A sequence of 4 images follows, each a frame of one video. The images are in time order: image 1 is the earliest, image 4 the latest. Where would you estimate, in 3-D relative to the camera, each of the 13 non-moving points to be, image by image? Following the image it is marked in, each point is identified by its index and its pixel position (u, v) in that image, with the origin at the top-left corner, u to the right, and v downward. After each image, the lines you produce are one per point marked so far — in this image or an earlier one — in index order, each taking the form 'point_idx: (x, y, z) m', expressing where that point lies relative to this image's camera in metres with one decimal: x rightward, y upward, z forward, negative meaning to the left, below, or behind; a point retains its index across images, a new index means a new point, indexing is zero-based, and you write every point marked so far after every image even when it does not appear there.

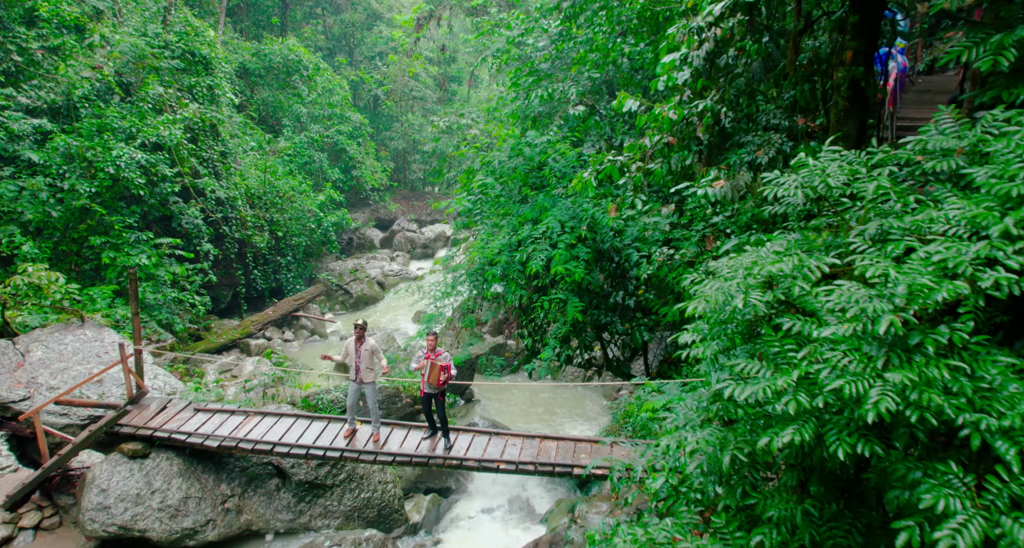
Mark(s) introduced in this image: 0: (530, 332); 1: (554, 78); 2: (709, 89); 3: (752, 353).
0: (+0.3, -0.8, +8.3) m
1: (+0.7, +3.1, +8.8) m
2: (+1.5, +1.4, +4.1) m
3: (+1.0, -0.3, +2.3) m
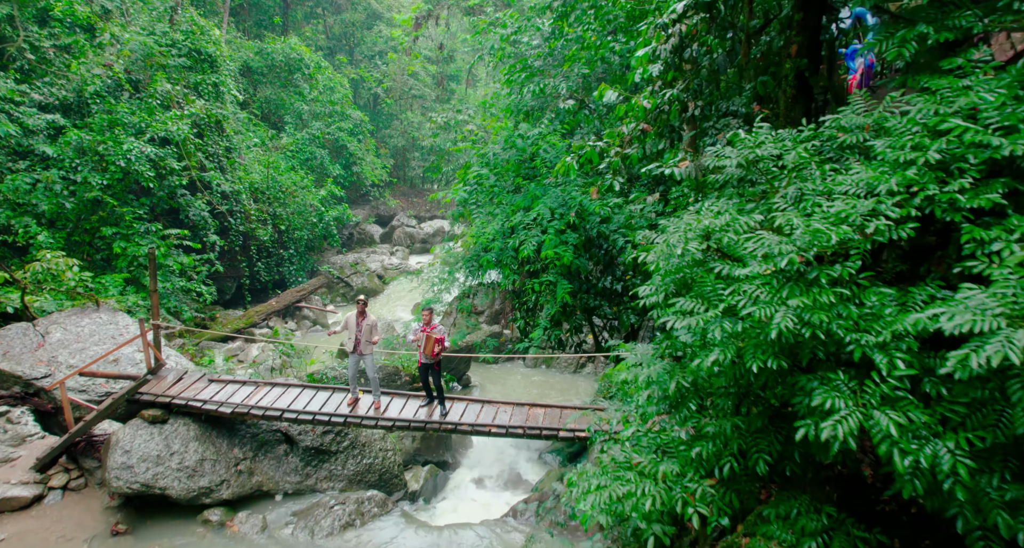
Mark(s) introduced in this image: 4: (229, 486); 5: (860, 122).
0: (+0.2, -0.6, +8.8) m
1: (+0.6, +3.3, +9.3) m
2: (+1.4, +1.6, +4.6) m
3: (+0.9, -0.1, +2.8) m
4: (-3.0, -2.3, +6.0) m
5: (+1.8, +0.8, +2.9) m
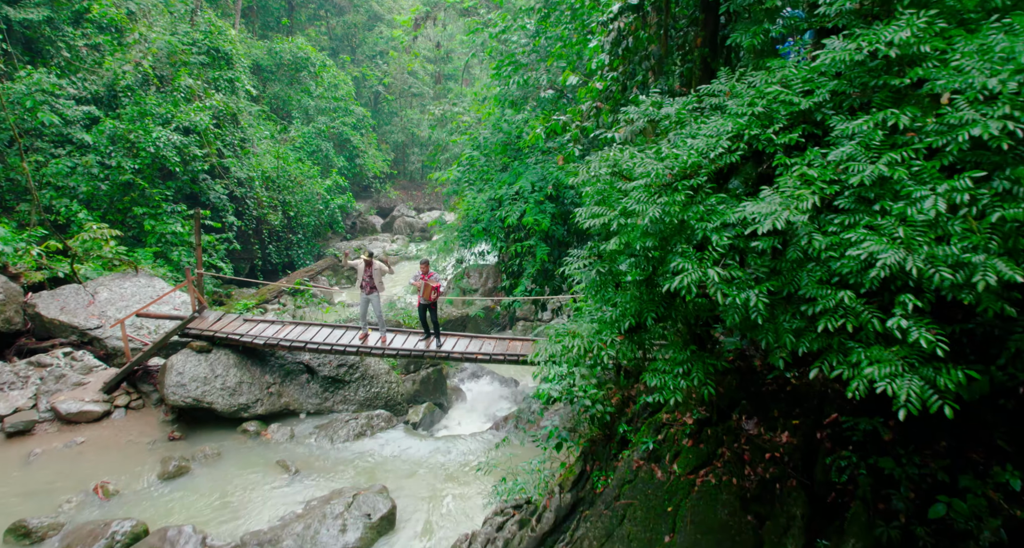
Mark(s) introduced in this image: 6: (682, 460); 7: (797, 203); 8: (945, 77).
0: (0.0, 0.0, +10.0) m
1: (+0.3, +3.9, +10.5) m
2: (+1.1, +2.2, +5.9) m
3: (+0.7, +0.5, +4.1) m
4: (-3.3, -1.7, +7.3) m
5: (+1.6, +1.4, +4.2) m
6: (+1.6, -1.7, +5.2) m
7: (+1.7, +0.4, +3.4) m
8: (+2.6, +1.2, +3.3) m
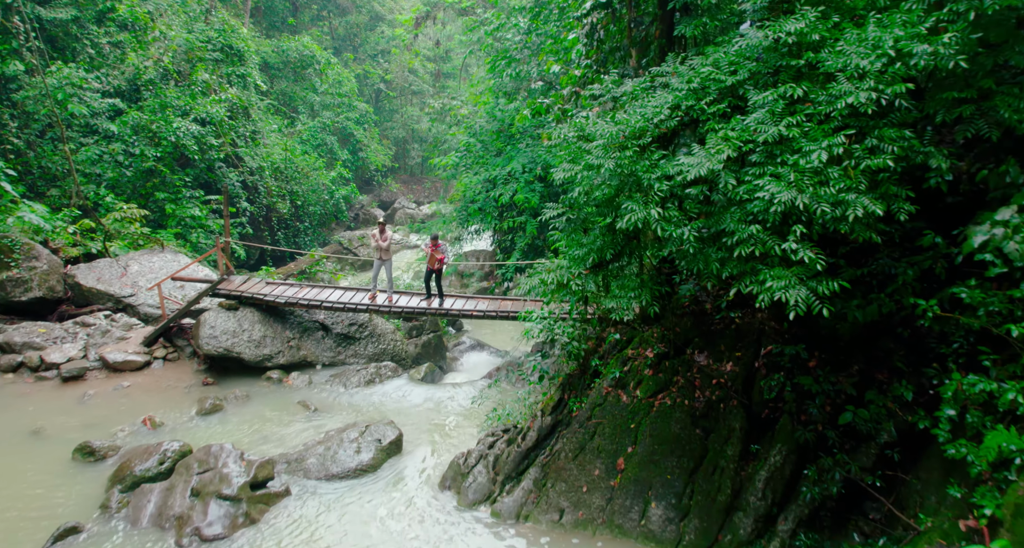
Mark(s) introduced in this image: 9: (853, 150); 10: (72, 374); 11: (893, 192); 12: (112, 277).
0: (-0.2, +0.4, +11.0) m
1: (+0.2, +4.4, +11.5) m
2: (+1.0, +2.6, +6.8) m
3: (+0.6, +1.0, +5.1) m
4: (-3.4, -1.2, +8.3) m
5: (+1.5, +1.9, +5.2) m
6: (+1.5, -1.2, +6.2) m
7: (+1.6, +0.9, +4.4) m
8: (+2.5, +1.7, +4.3) m
9: (+2.6, +0.9, +4.2) m
10: (-6.0, -1.4, +7.6) m
11: (+2.9, +0.6, +4.2) m
12: (-7.3, -0.1, +10.2) m
